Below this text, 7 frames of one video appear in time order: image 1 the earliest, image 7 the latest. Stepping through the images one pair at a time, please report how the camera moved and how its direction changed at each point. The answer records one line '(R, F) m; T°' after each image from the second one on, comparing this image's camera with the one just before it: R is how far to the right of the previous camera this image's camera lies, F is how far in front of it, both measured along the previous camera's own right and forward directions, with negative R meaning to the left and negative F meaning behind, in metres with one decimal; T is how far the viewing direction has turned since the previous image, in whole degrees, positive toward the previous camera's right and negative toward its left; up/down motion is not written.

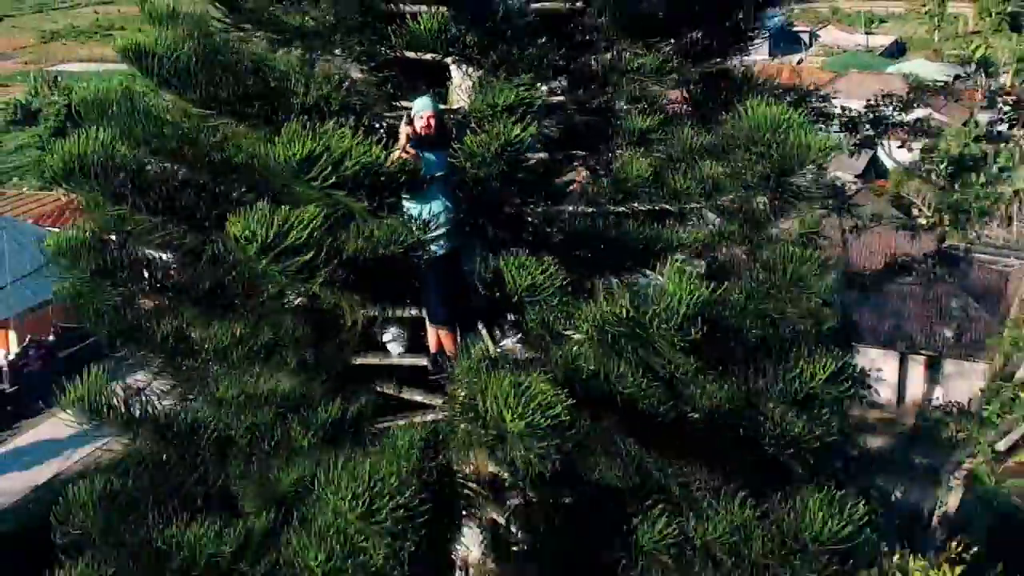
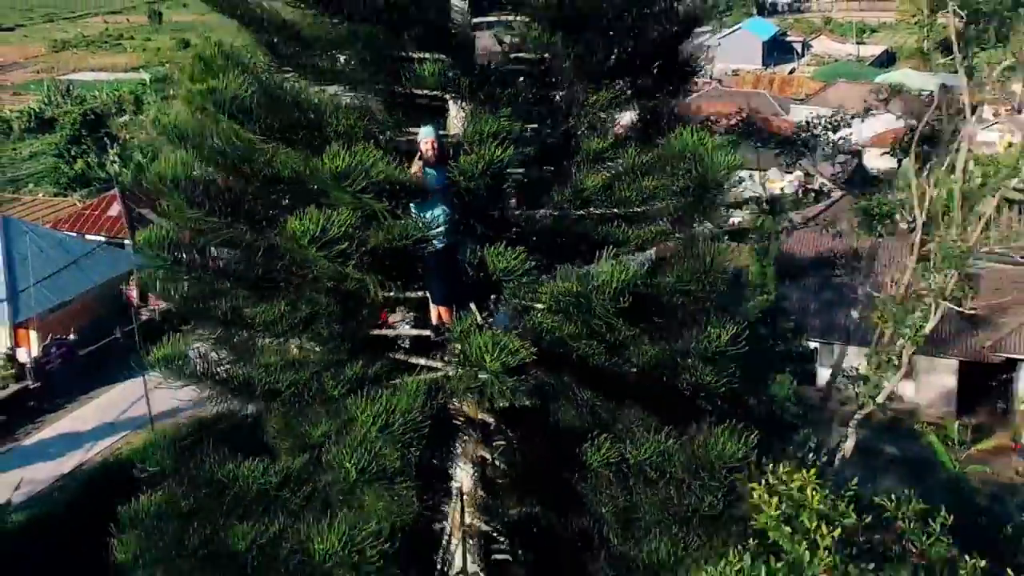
(0.0, -0.3) m; 0°
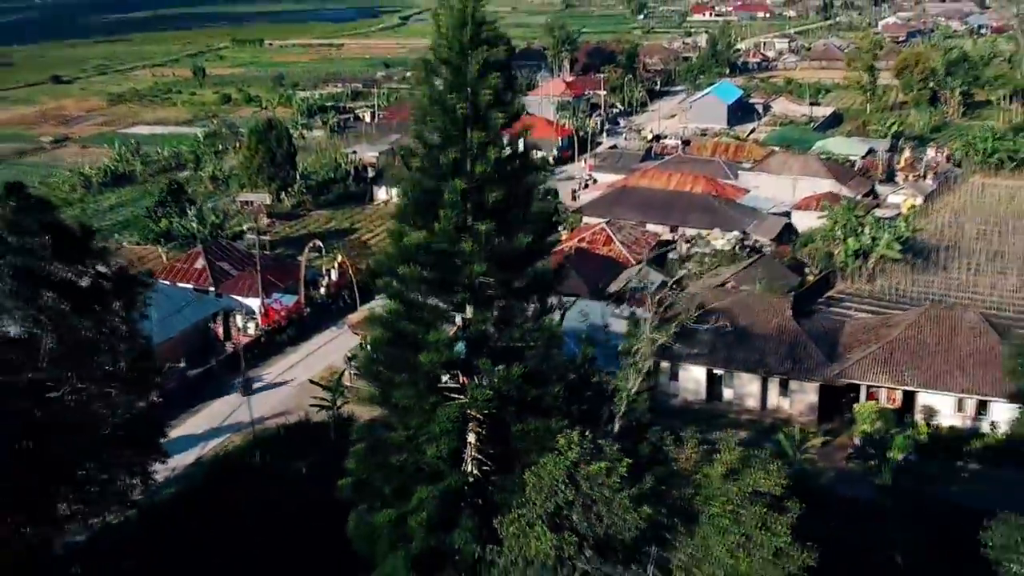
(+0.1, -2.4) m; 0°
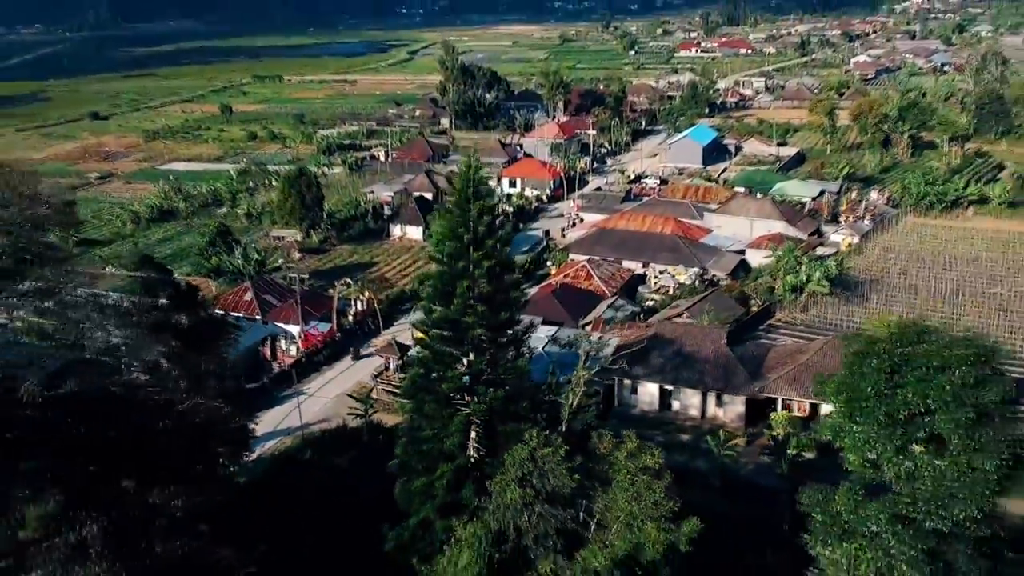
(+0.1, -2.2) m; 0°
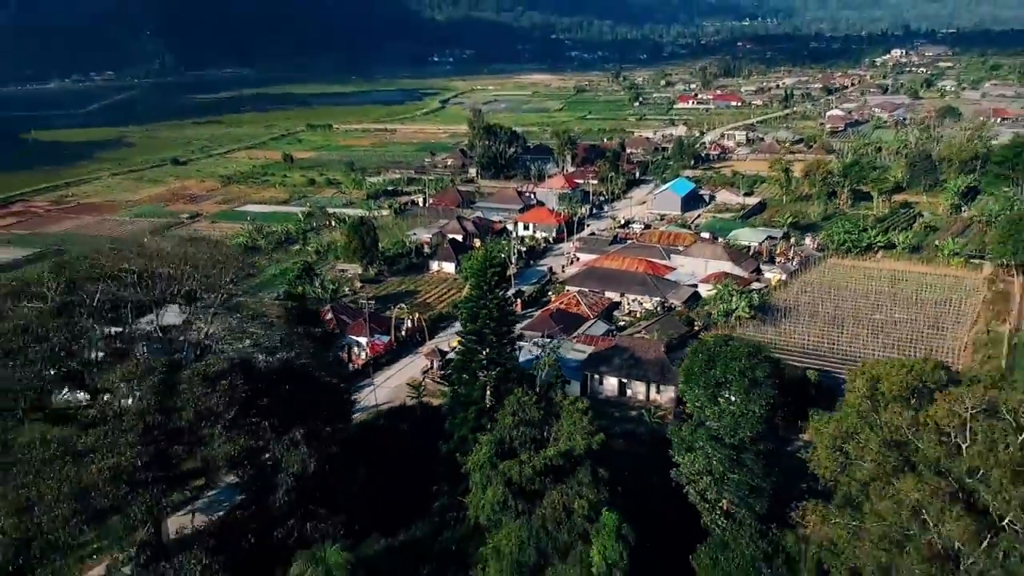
(+0.2, -4.7) m; -1°
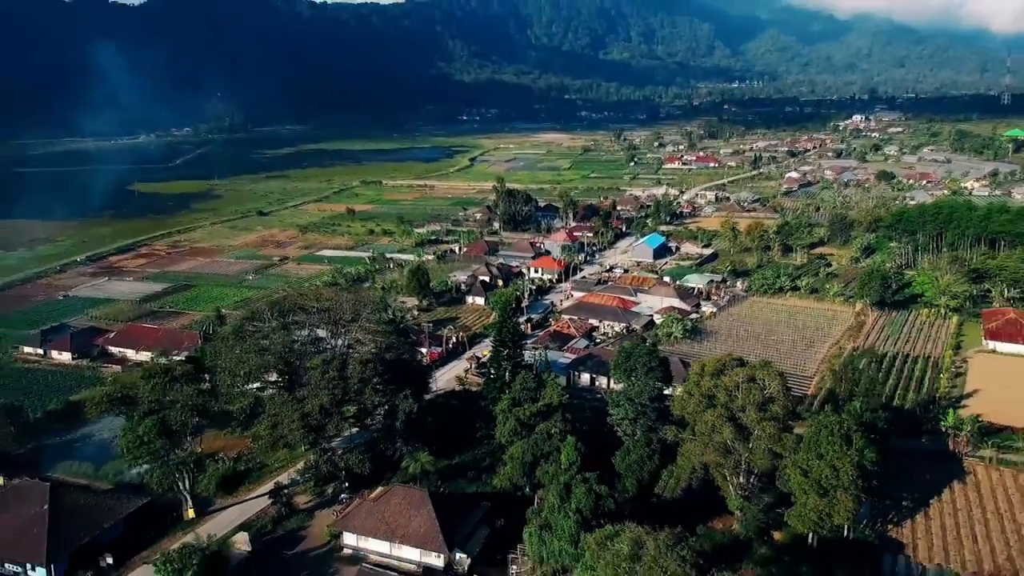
(+0.2, -8.1) m; -1°
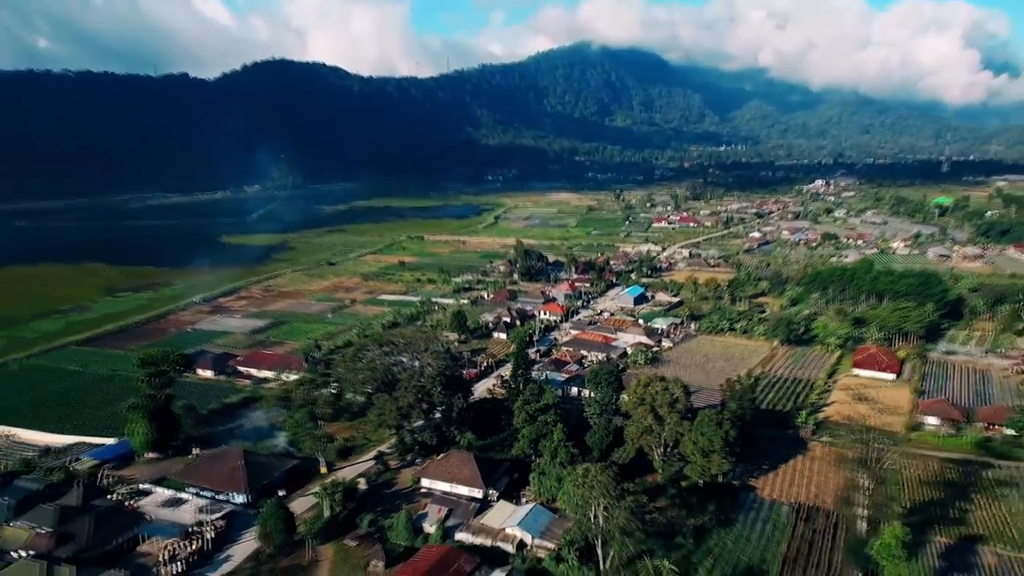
(+0.2, -10.7) m; -1°
